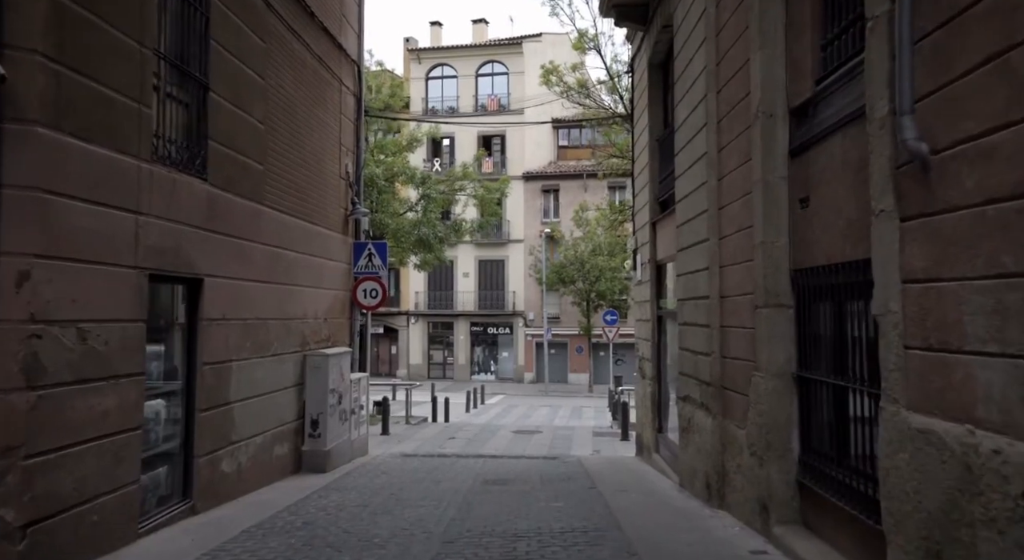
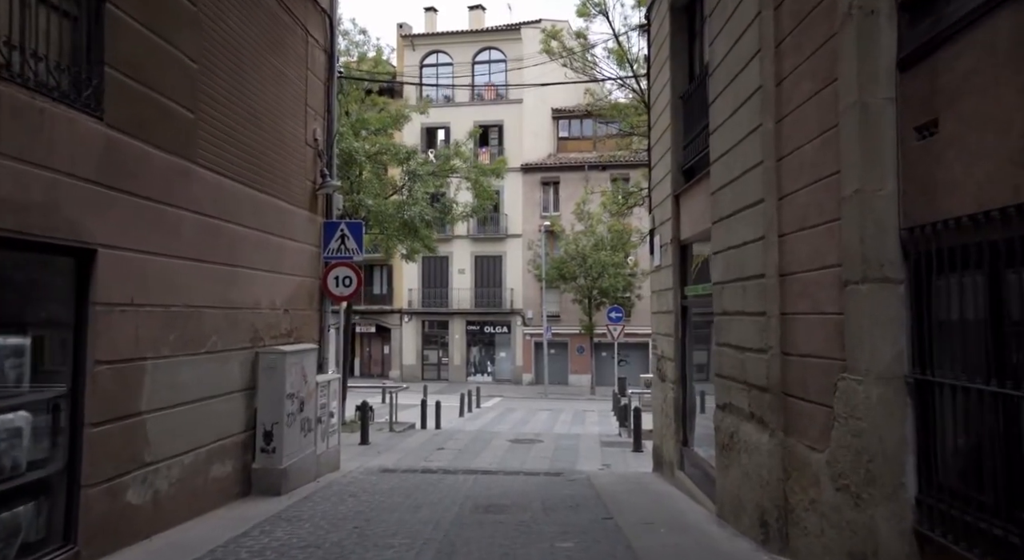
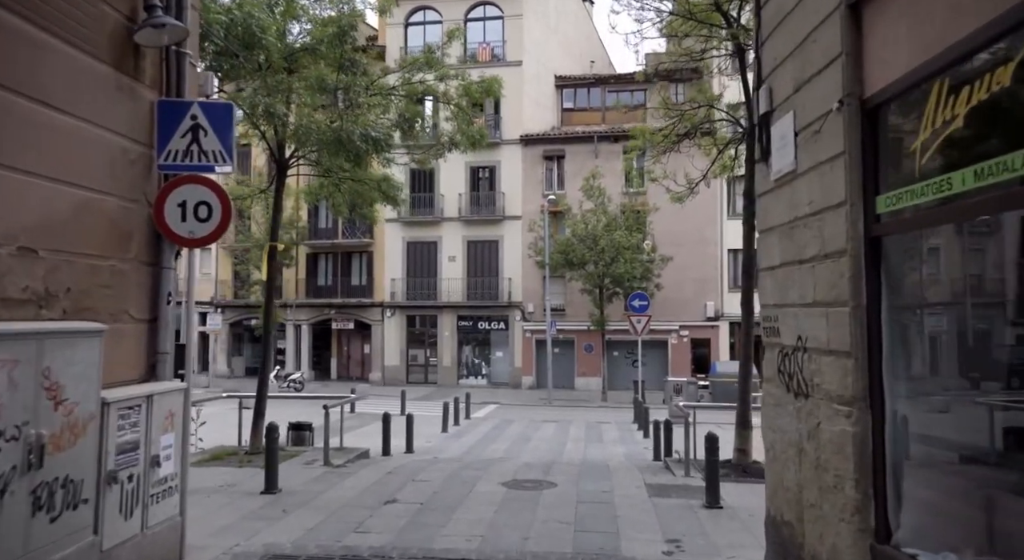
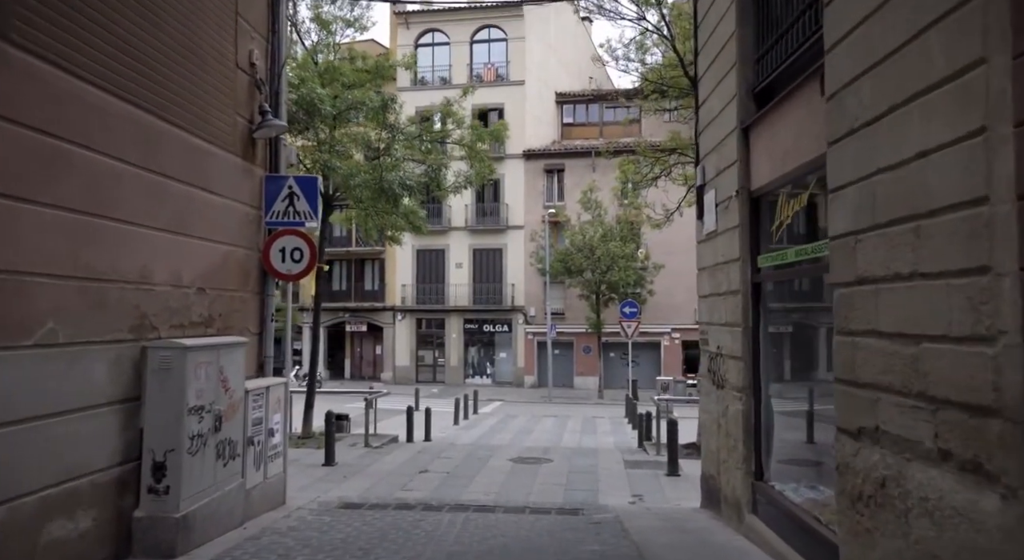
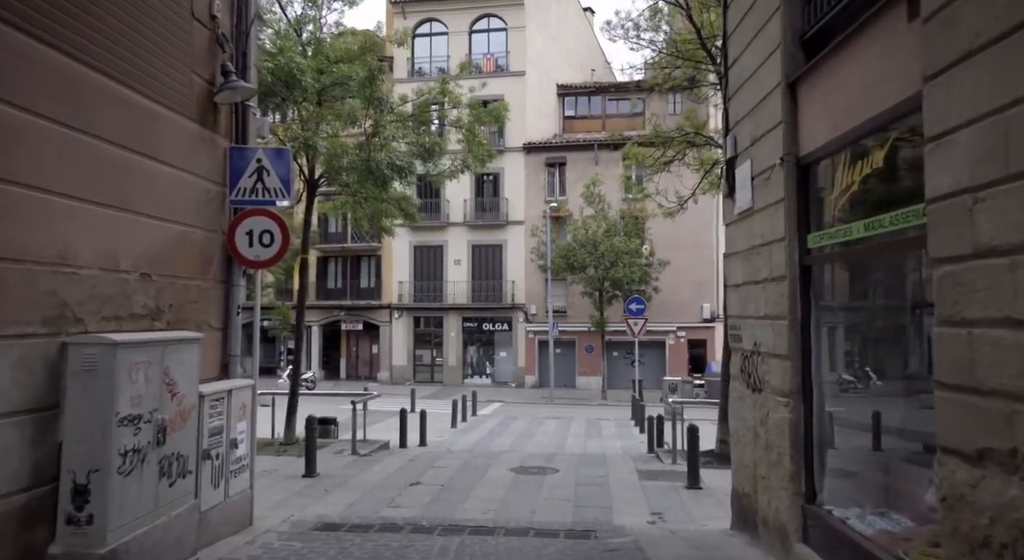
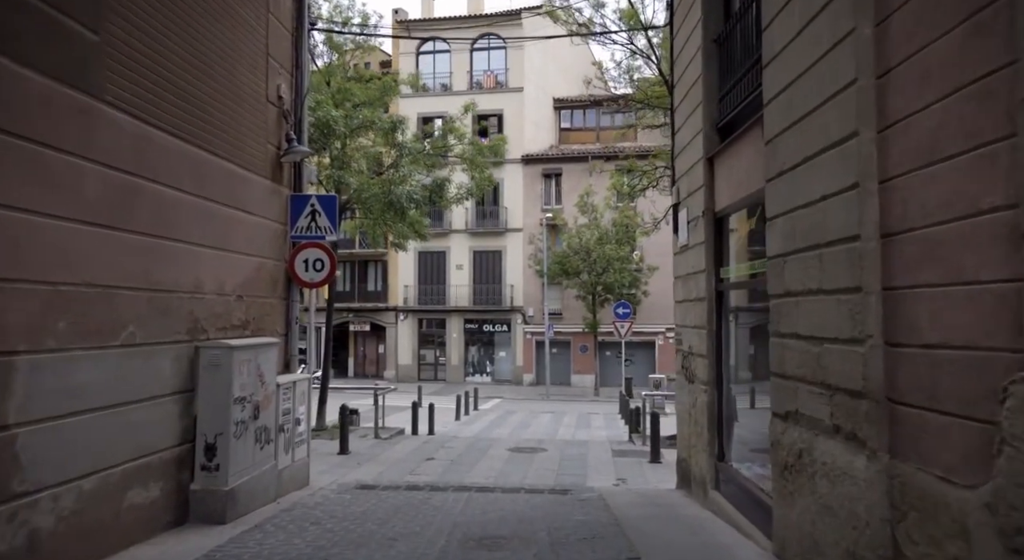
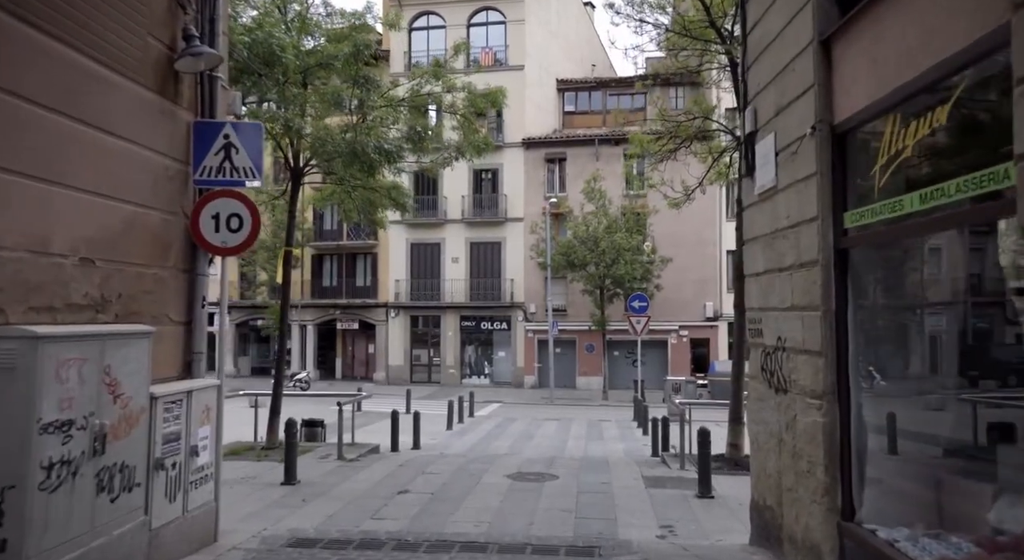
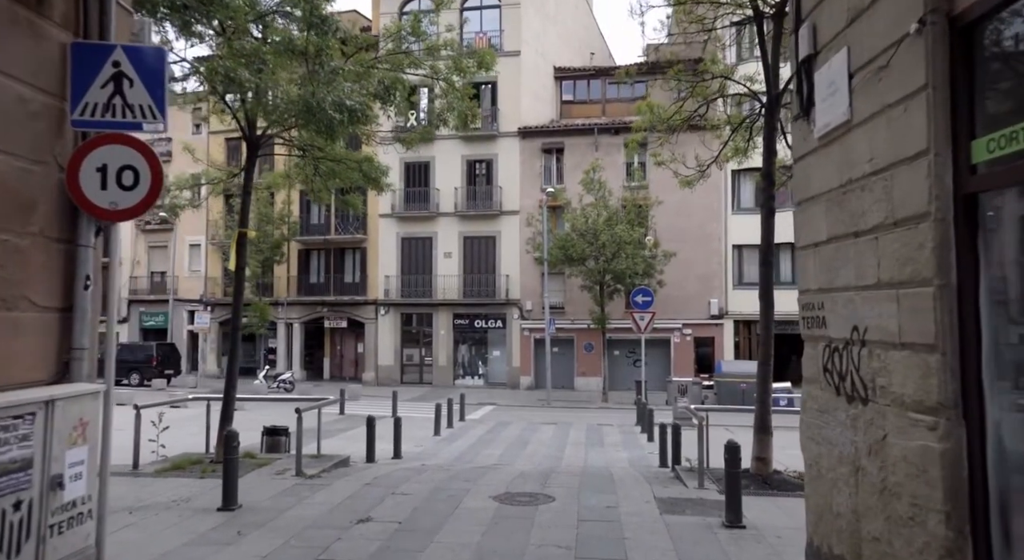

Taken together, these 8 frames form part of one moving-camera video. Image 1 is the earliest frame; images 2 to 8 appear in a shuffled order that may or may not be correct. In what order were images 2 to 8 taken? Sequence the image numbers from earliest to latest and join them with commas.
2, 6, 4, 5, 7, 3, 8
